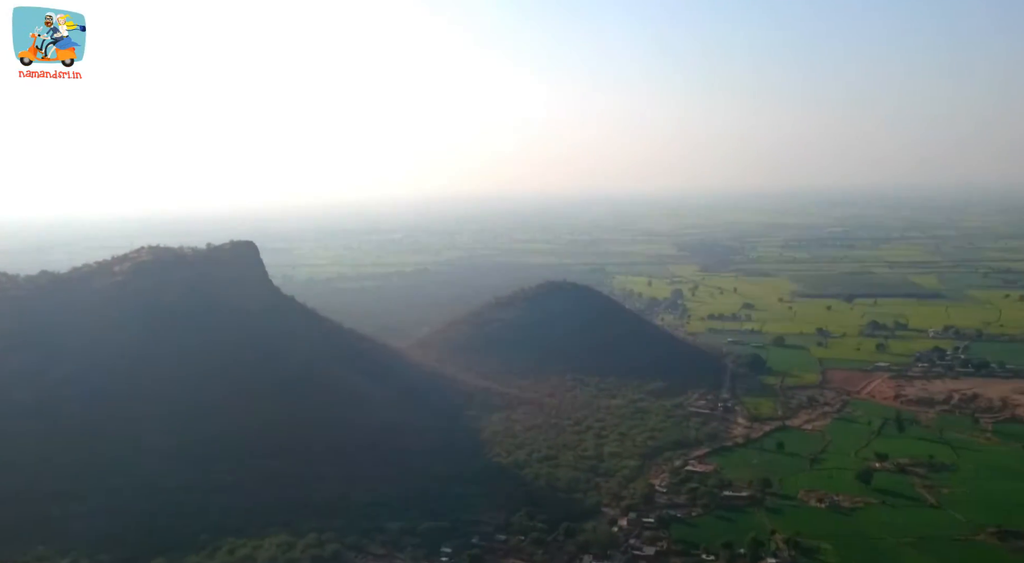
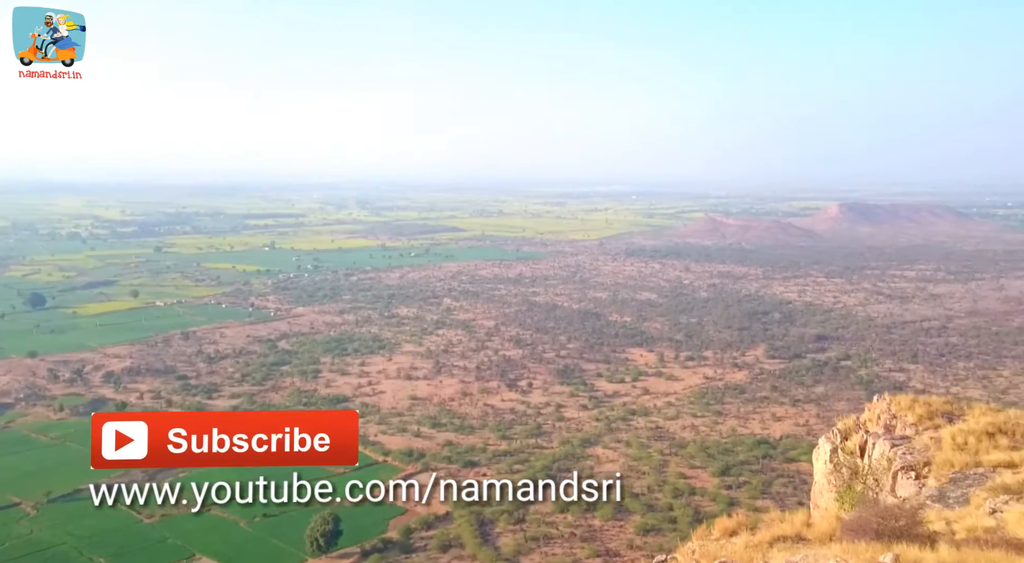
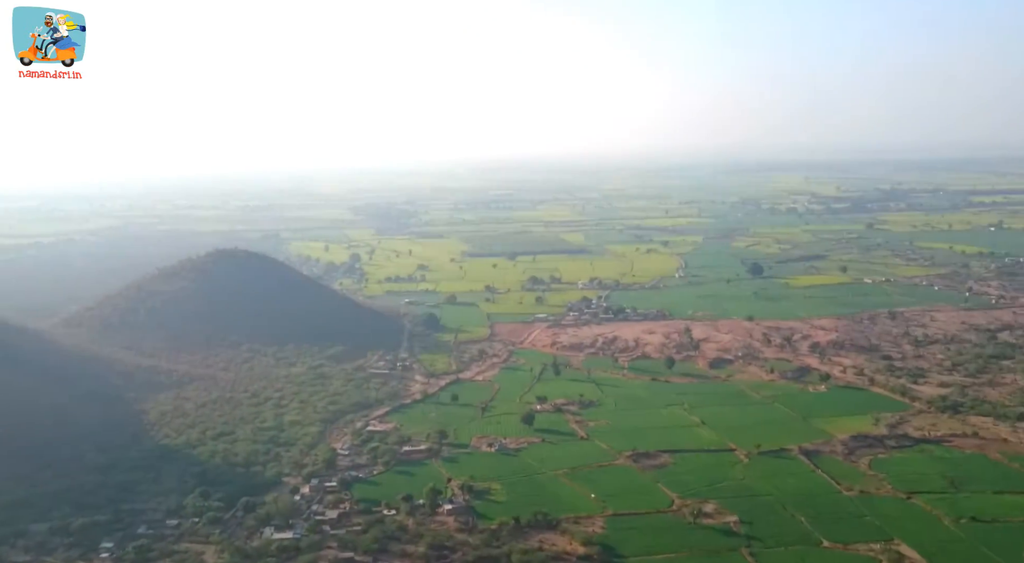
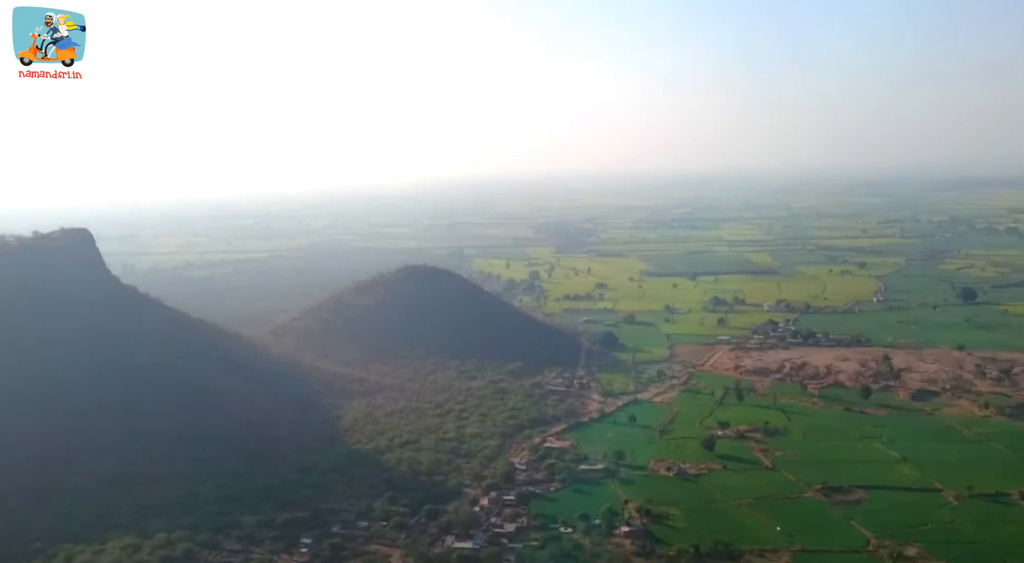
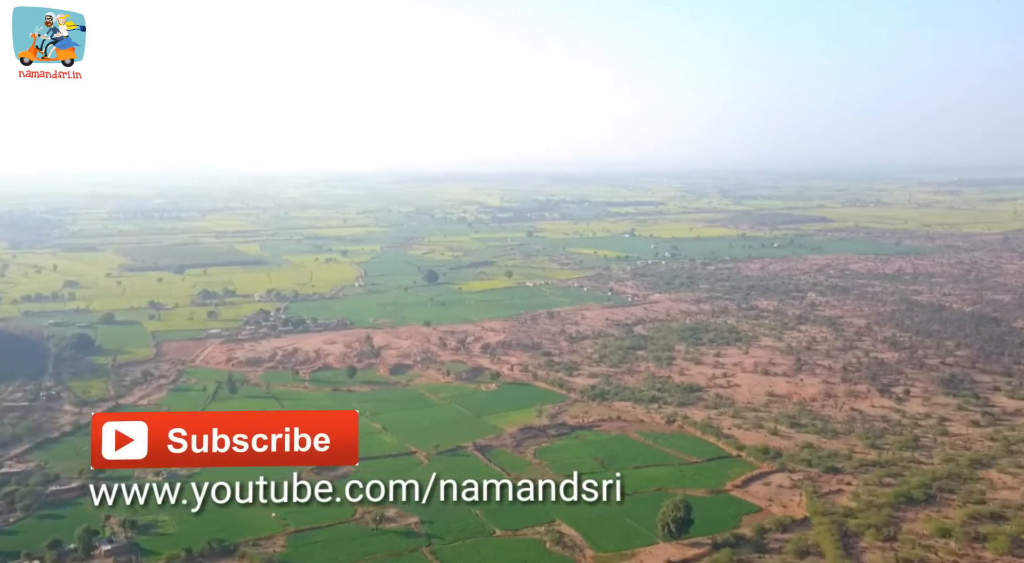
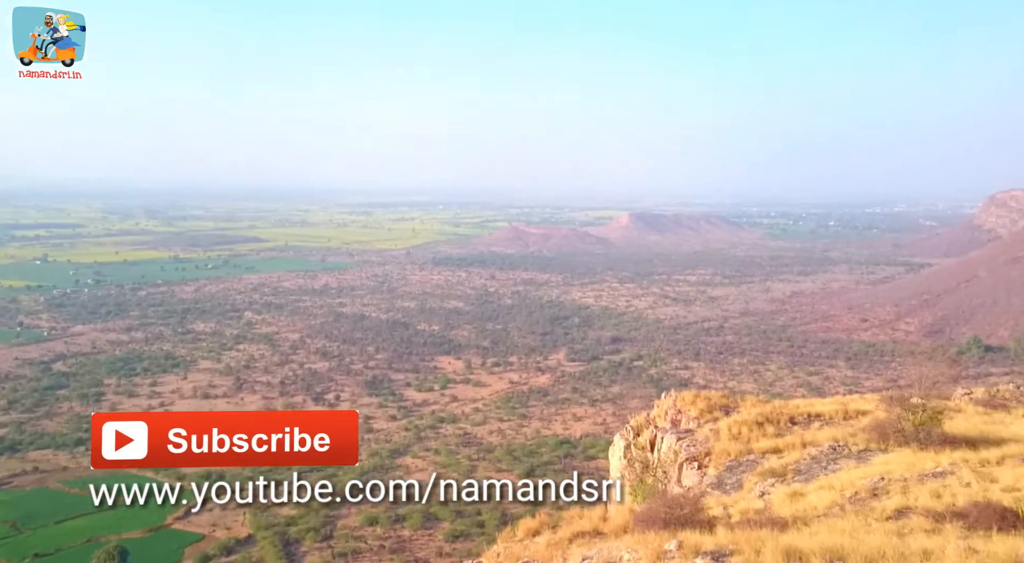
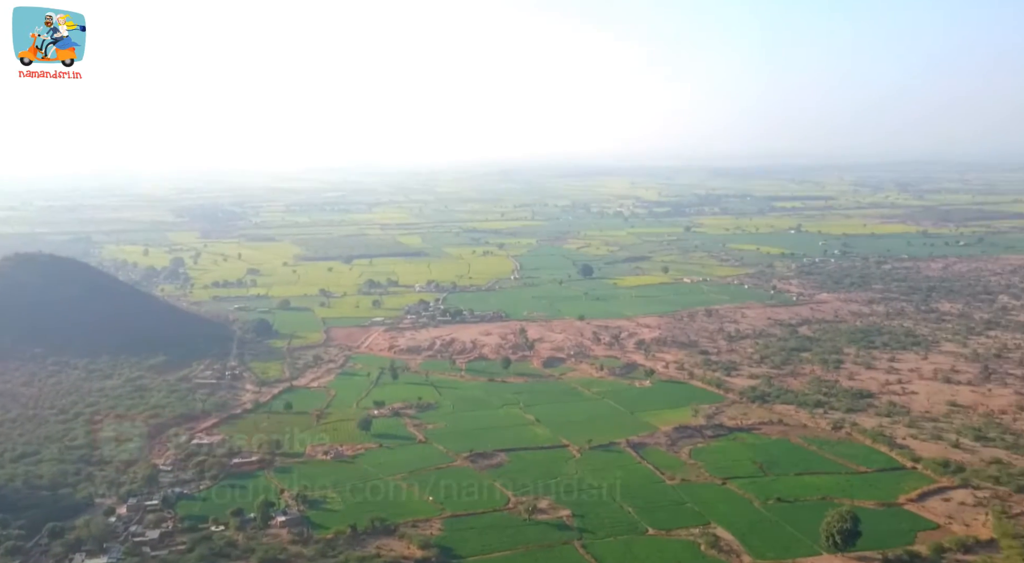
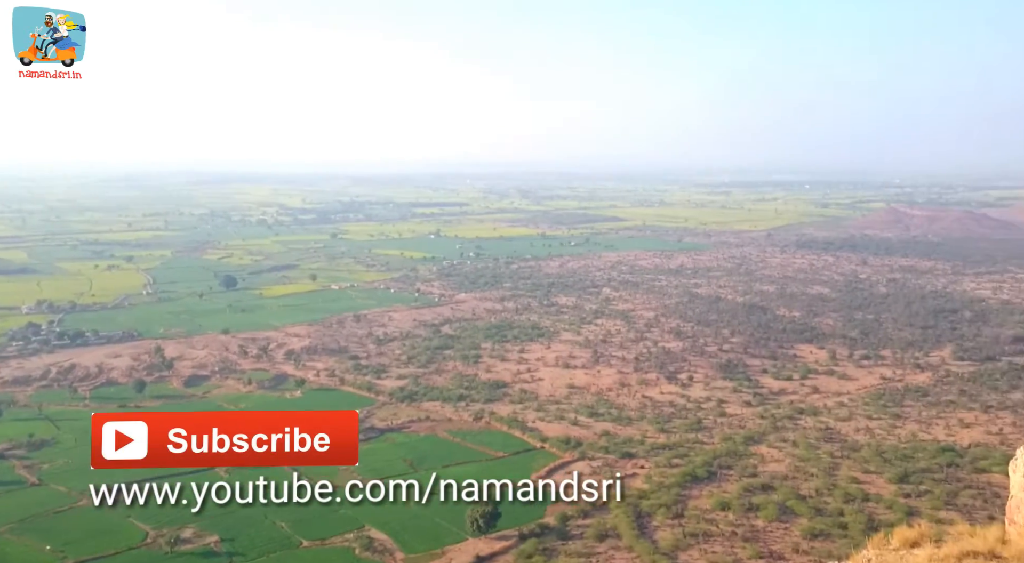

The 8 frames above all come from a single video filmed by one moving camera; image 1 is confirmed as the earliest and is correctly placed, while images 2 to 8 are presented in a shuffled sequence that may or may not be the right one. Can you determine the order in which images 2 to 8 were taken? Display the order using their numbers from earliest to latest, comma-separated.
4, 3, 7, 5, 8, 2, 6
